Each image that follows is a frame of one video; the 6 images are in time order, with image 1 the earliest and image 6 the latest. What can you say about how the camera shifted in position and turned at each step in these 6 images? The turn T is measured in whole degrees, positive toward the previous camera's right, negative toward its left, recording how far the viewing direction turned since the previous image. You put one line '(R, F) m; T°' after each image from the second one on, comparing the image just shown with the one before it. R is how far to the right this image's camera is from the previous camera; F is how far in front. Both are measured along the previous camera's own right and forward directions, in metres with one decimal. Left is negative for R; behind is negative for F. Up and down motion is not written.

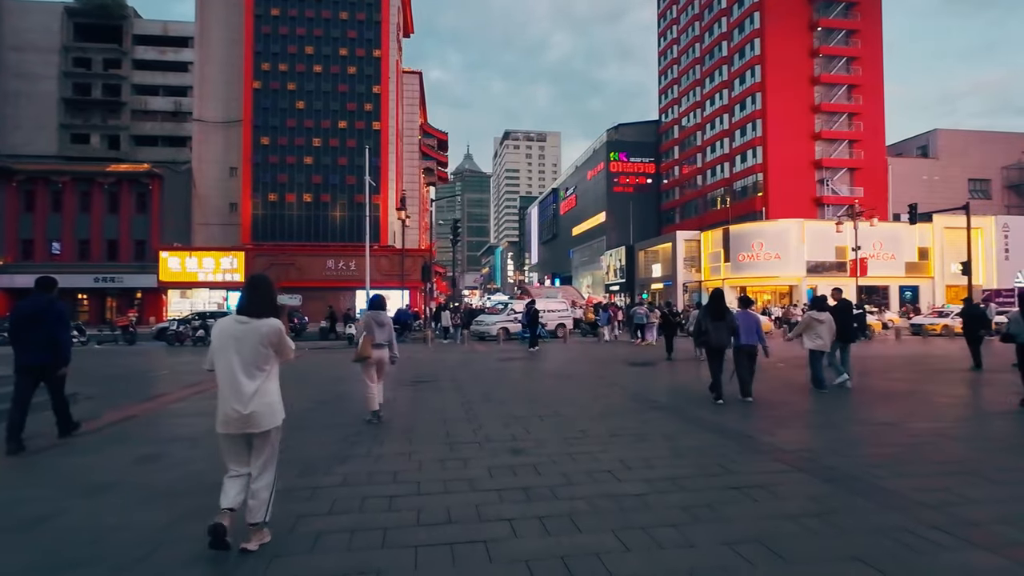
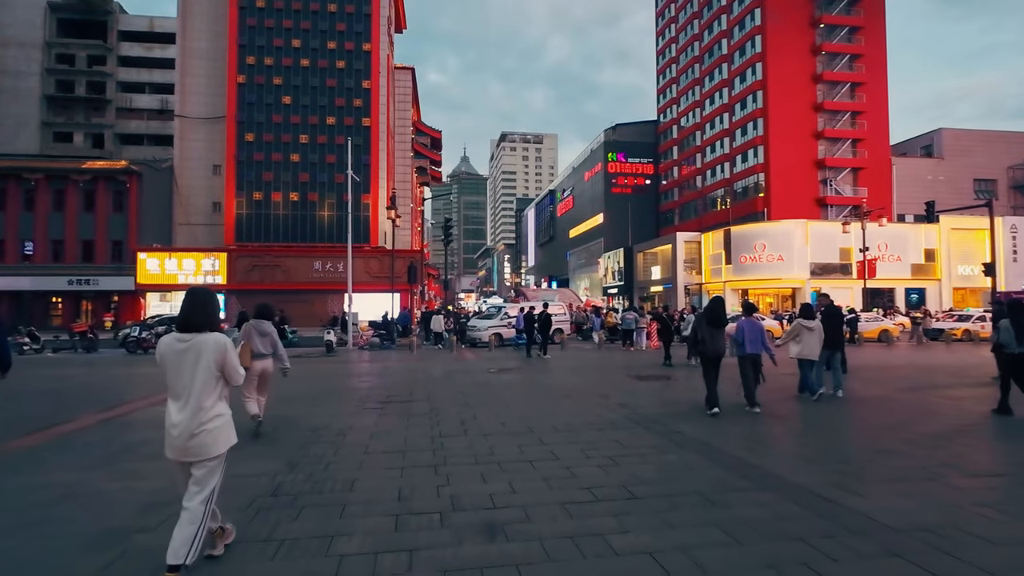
(+0.2, +2.0) m; 0°
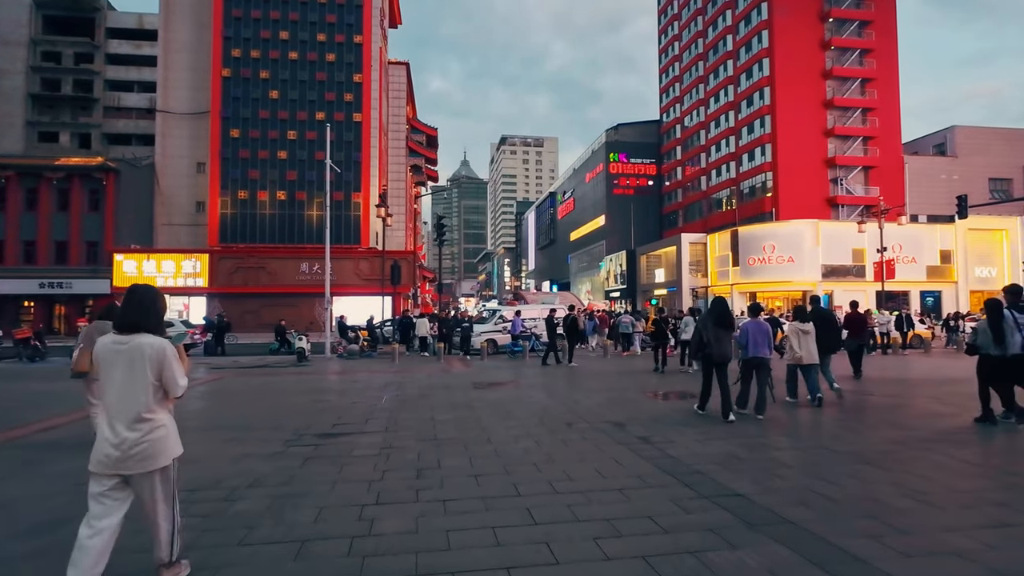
(+0.2, +2.5) m; 0°
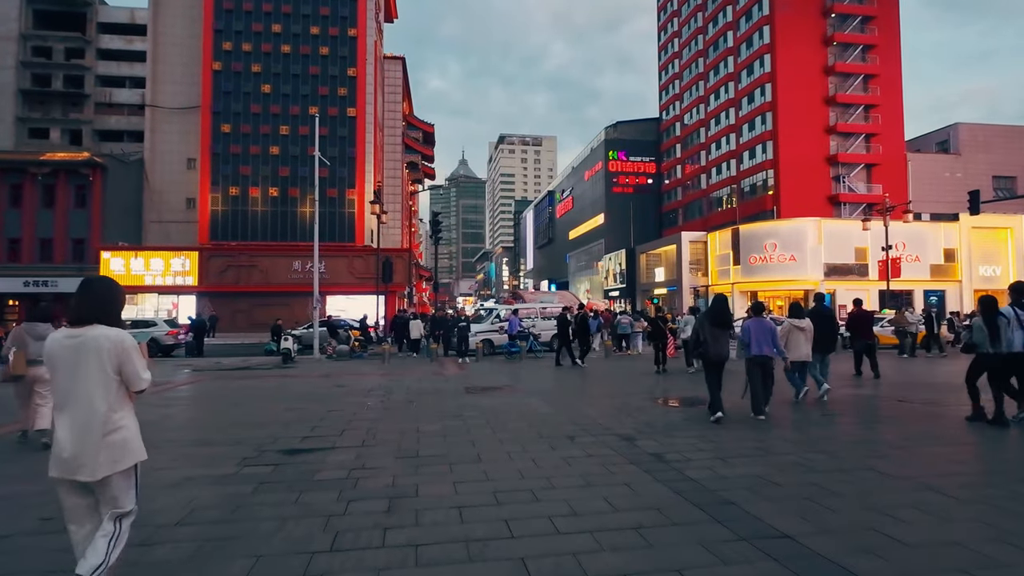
(+0.1, +1.0) m; 0°
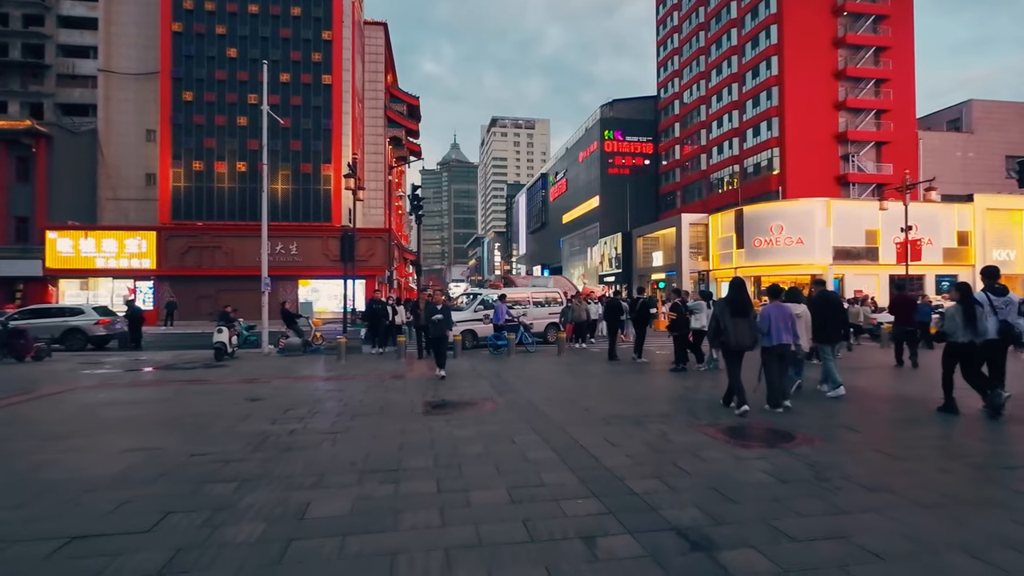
(+0.2, +3.6) m; +1°
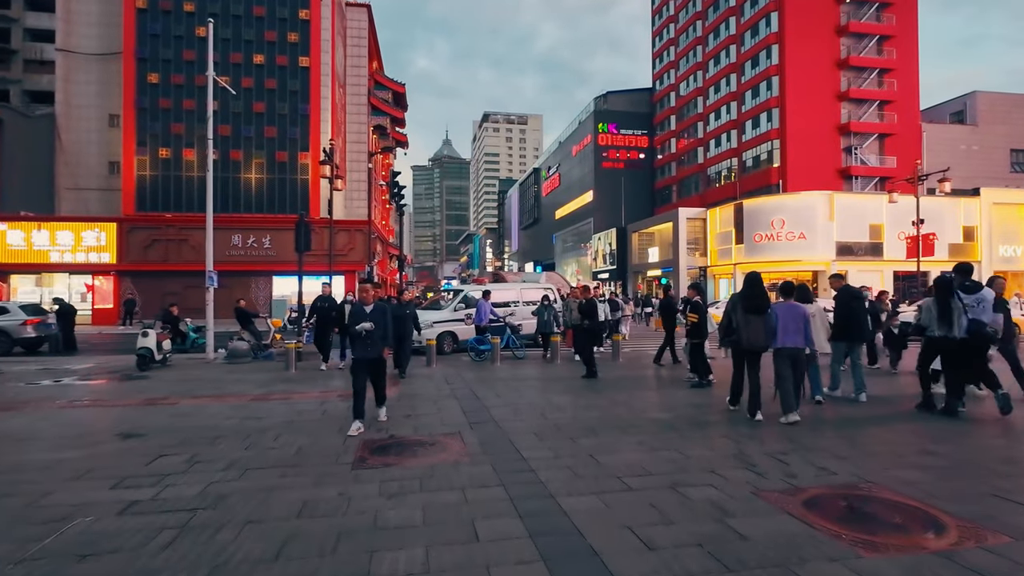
(+0.2, +2.5) m; +1°
